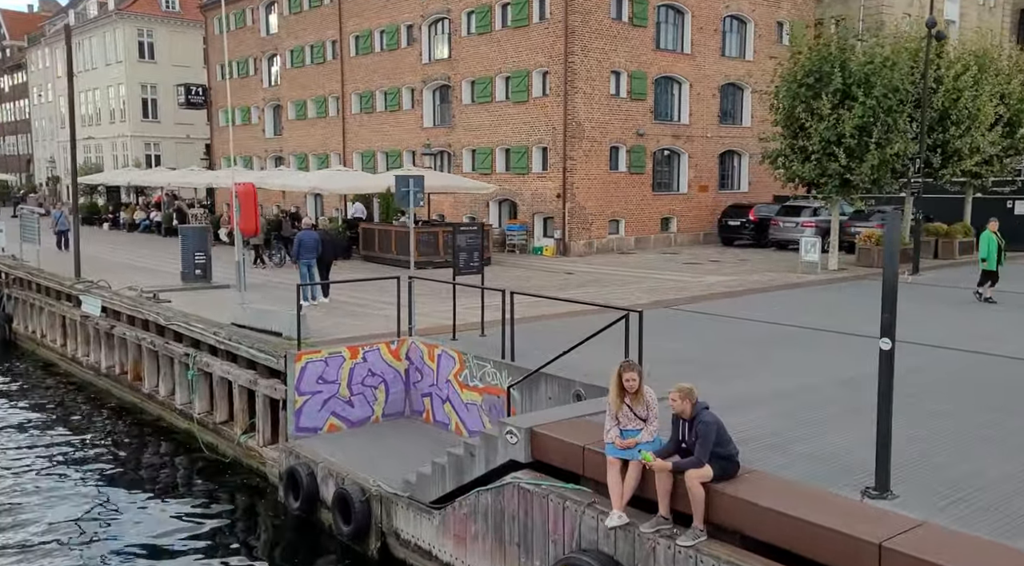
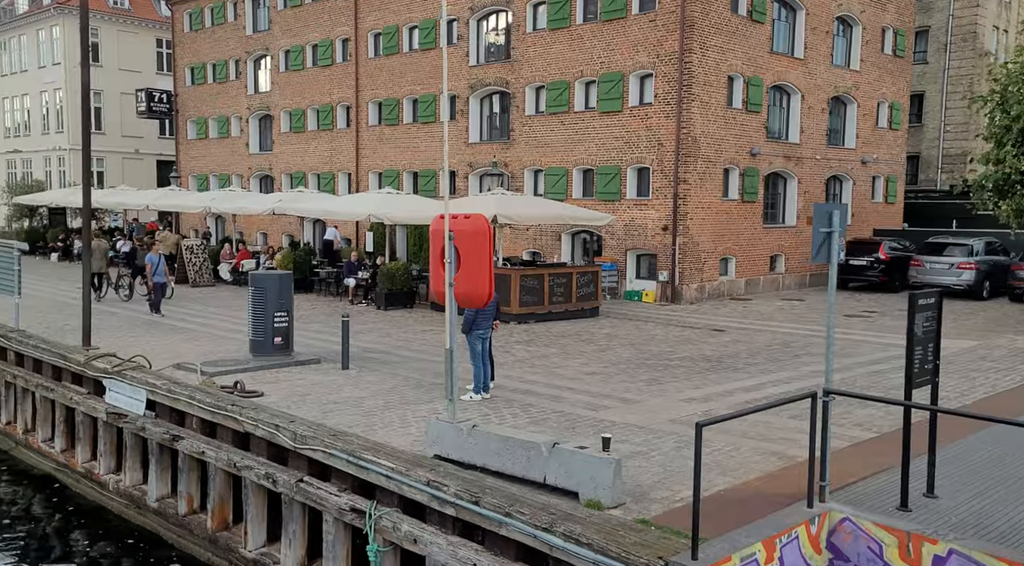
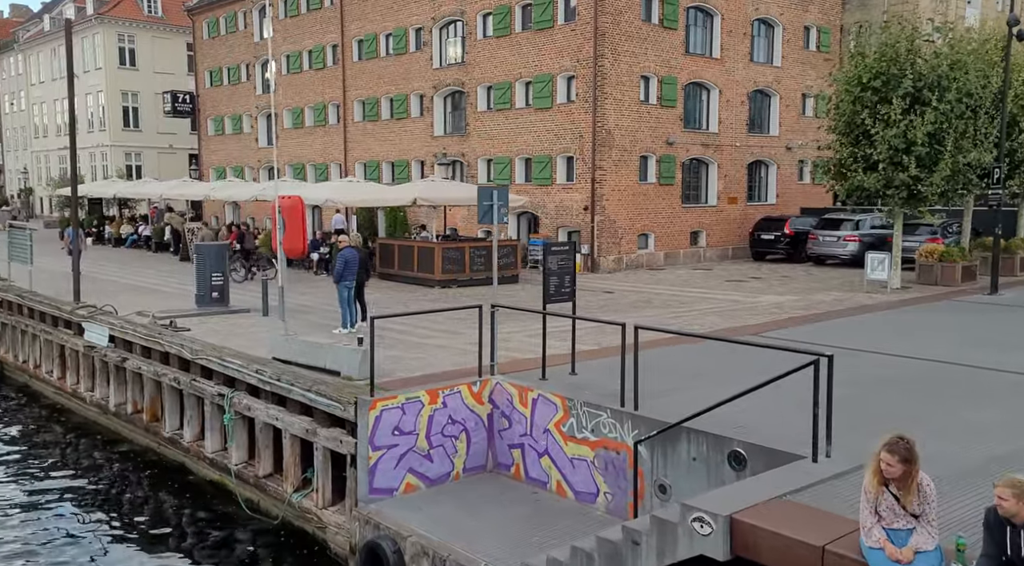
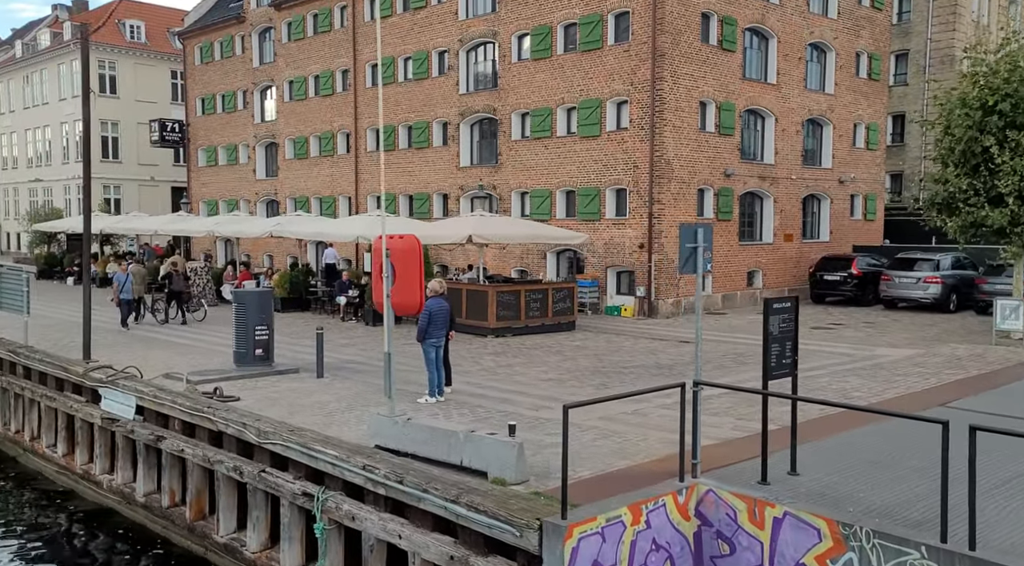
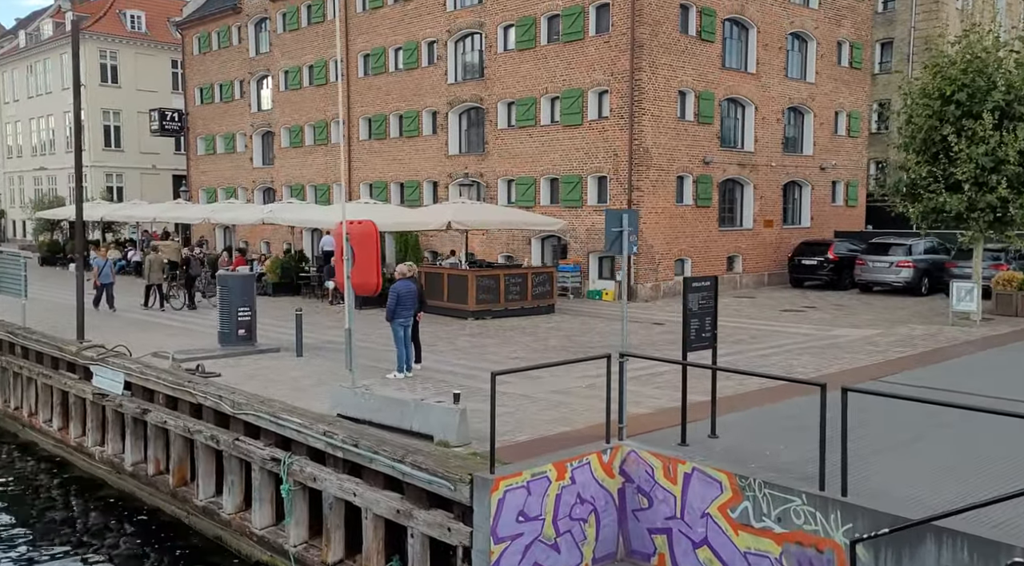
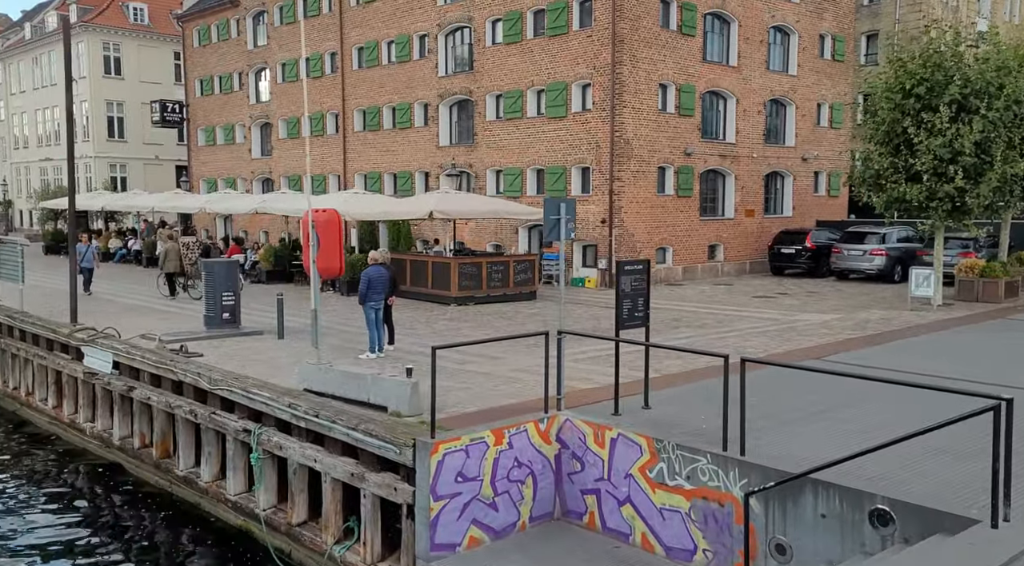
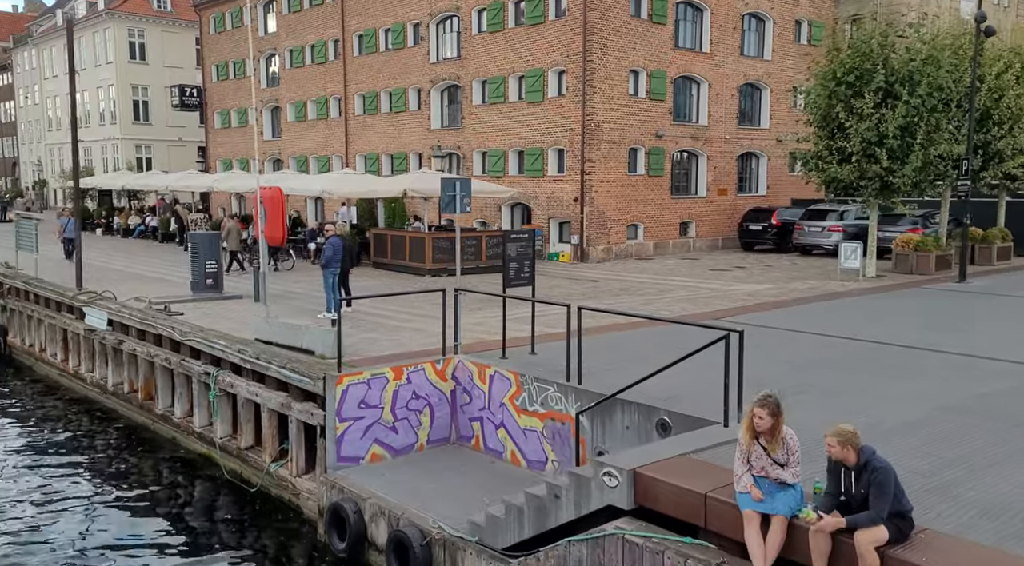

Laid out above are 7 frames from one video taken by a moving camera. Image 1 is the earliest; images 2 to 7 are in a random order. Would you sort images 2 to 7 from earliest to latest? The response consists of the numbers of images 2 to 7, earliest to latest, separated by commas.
7, 3, 6, 5, 4, 2
